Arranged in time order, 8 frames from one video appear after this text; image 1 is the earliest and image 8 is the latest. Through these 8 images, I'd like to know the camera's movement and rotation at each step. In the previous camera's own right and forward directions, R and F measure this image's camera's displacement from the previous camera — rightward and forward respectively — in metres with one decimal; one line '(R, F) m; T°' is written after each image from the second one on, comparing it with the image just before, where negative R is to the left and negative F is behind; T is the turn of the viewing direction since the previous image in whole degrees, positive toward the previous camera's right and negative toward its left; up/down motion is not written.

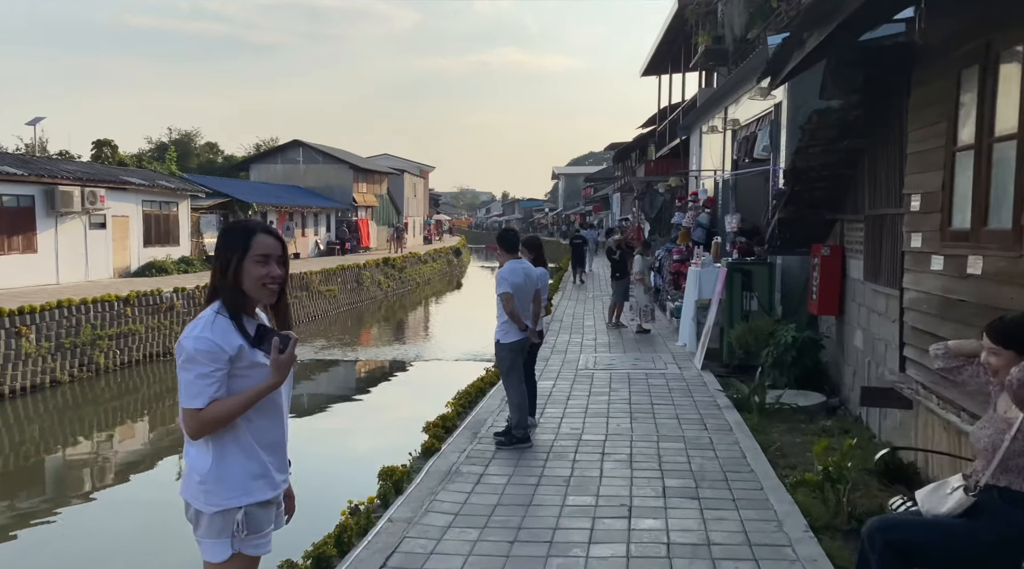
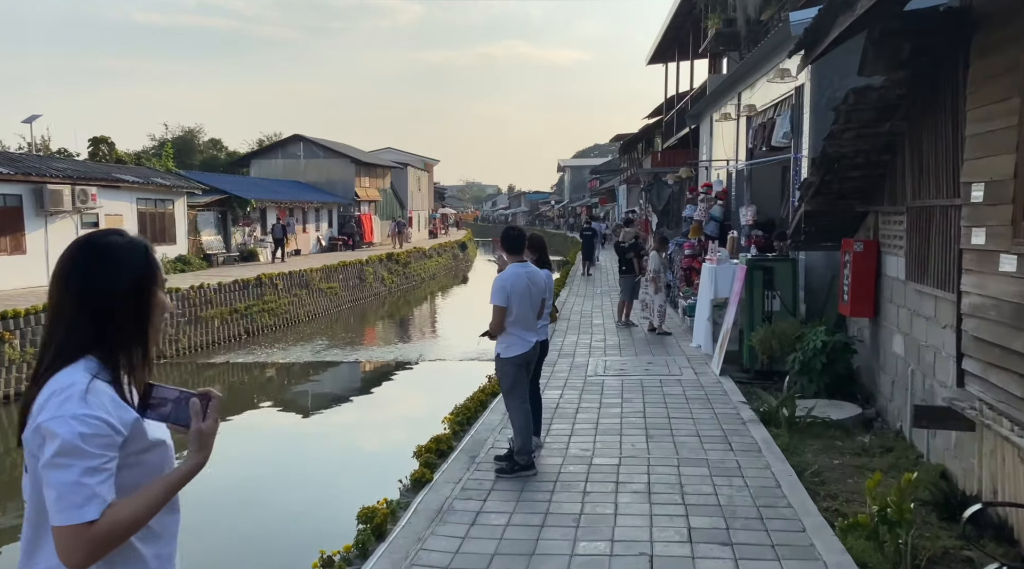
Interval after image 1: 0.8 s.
(0.0, +0.7) m; 0°
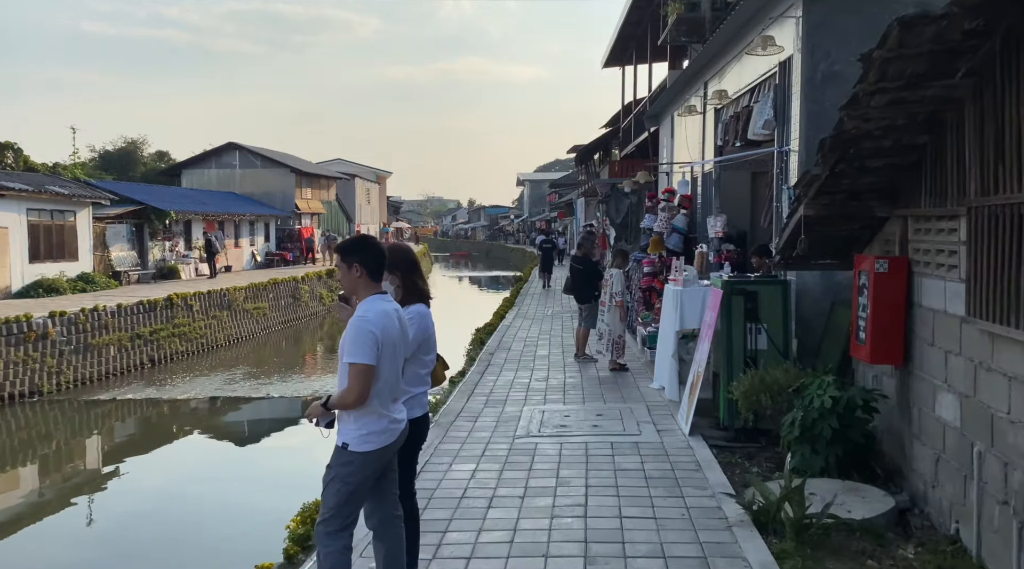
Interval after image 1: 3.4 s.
(+0.4, +2.2) m; +2°
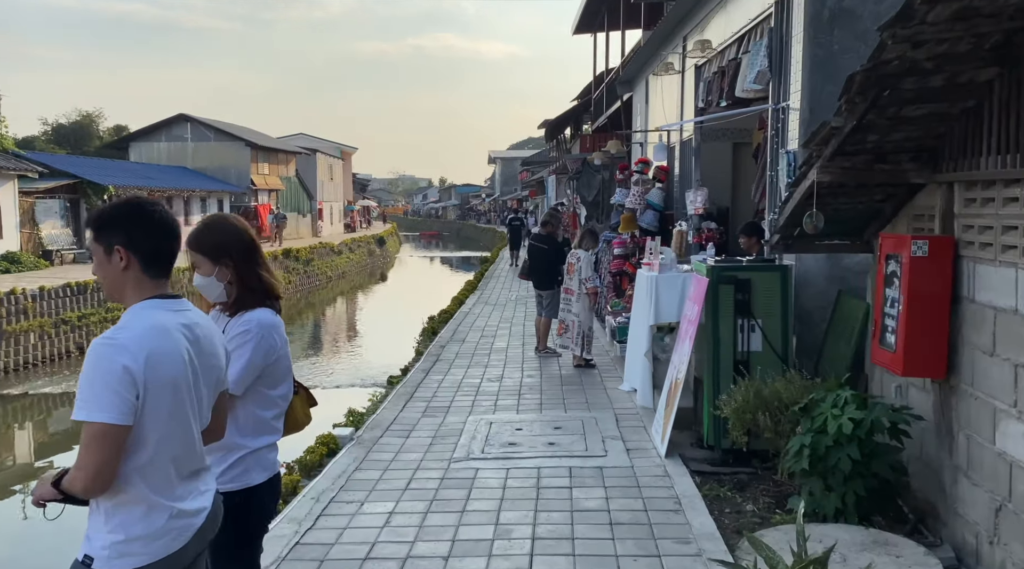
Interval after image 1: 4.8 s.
(+0.2, +1.4) m; +2°
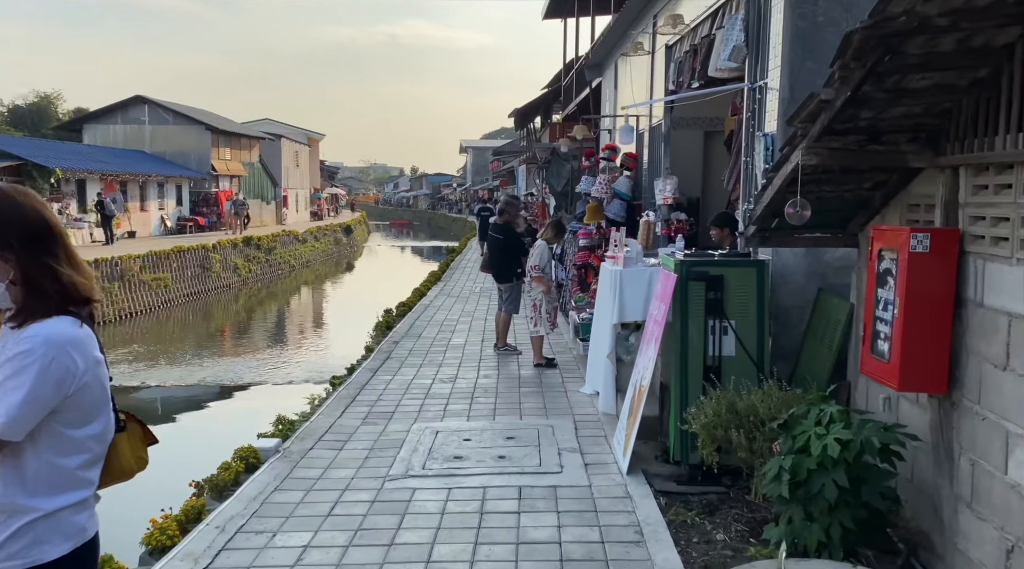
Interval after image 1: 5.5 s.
(+0.1, +0.6) m; +2°
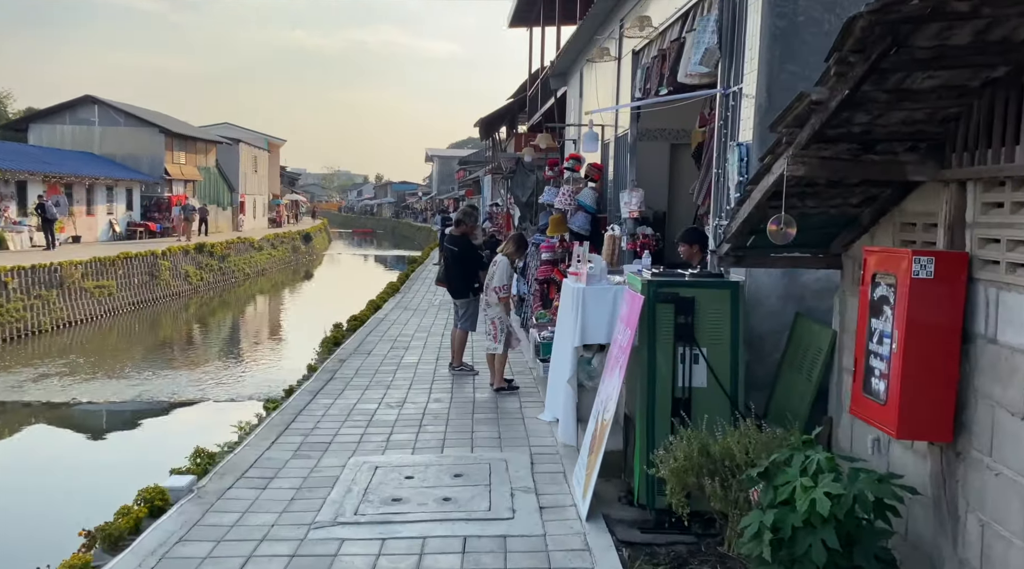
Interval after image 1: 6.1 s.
(+0.1, +0.5) m; +2°
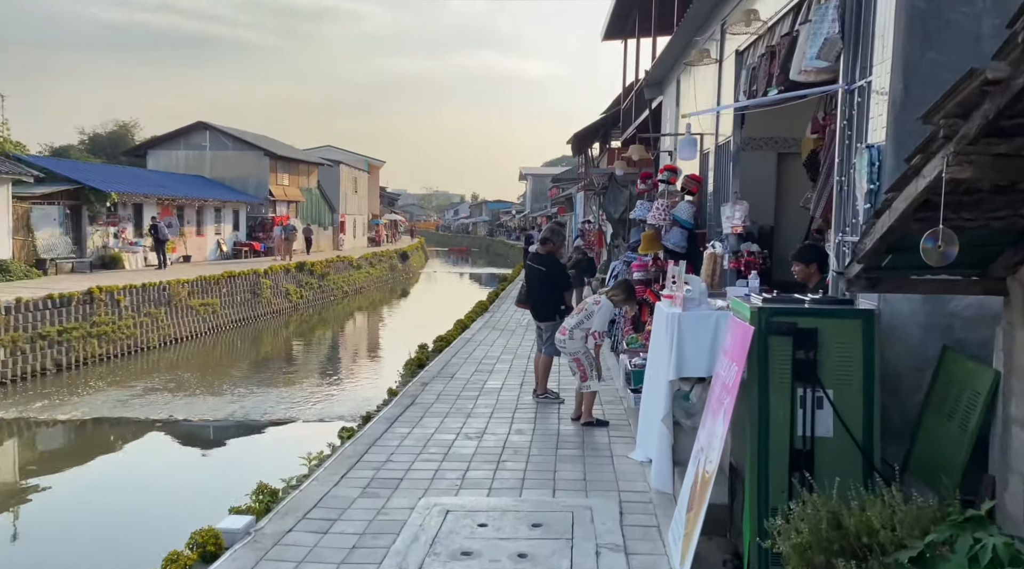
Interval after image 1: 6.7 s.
(0.0, +0.6) m; -6°
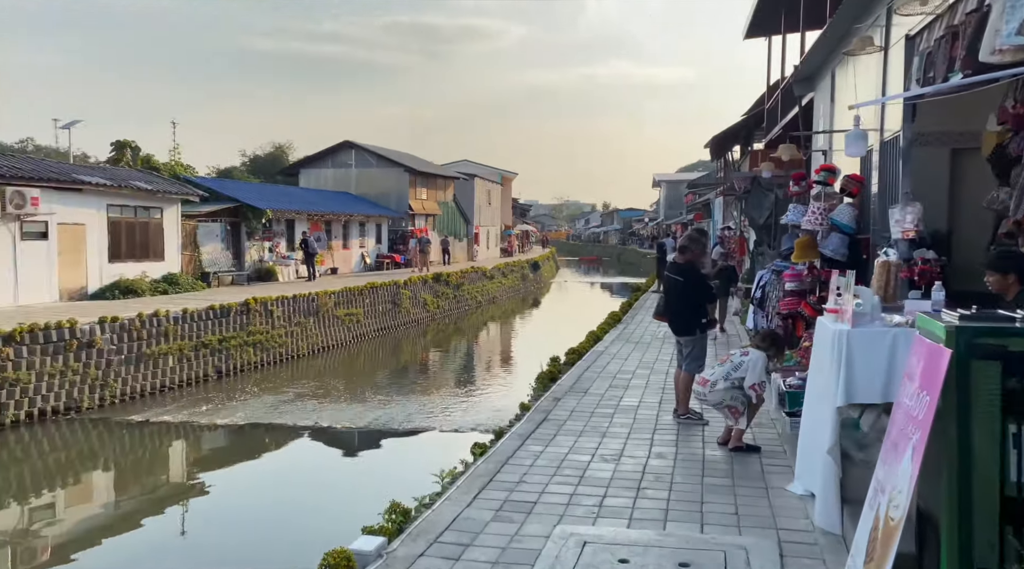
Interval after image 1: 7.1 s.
(-0.1, +0.4) m; -8°
